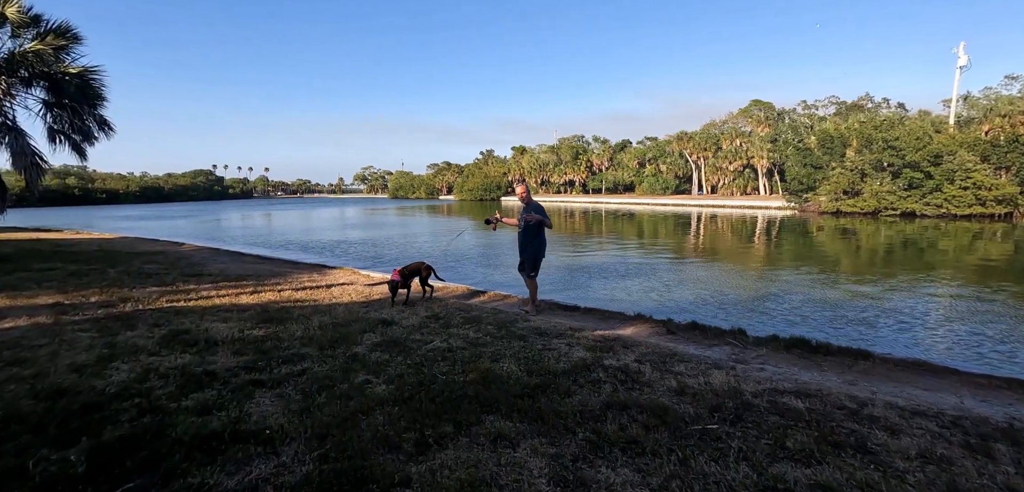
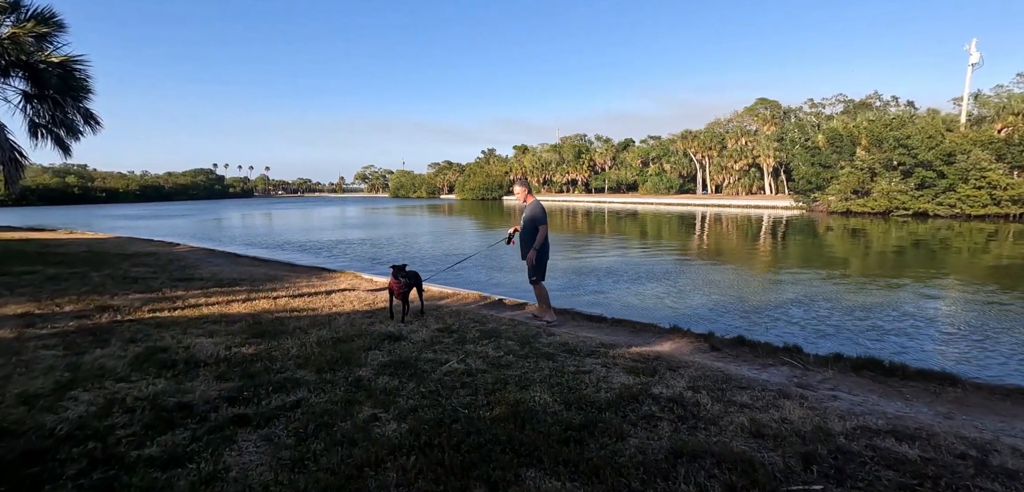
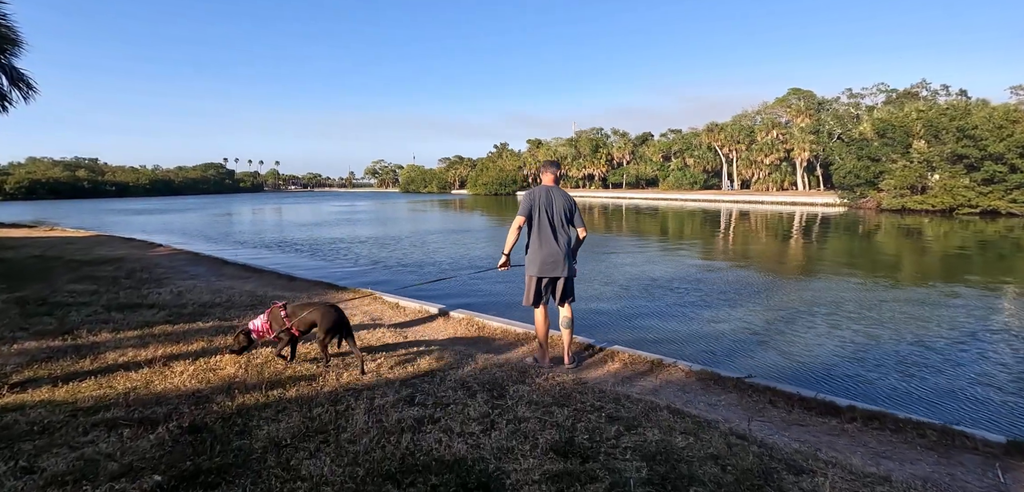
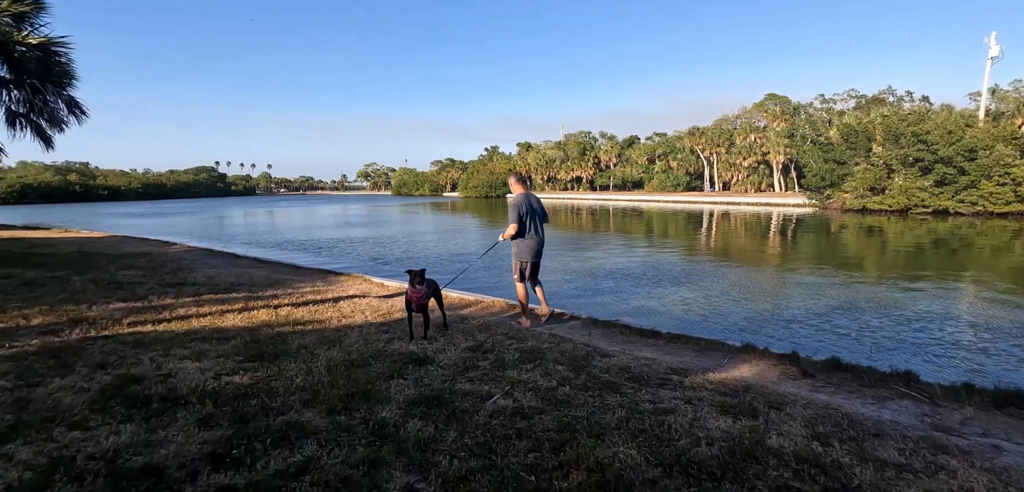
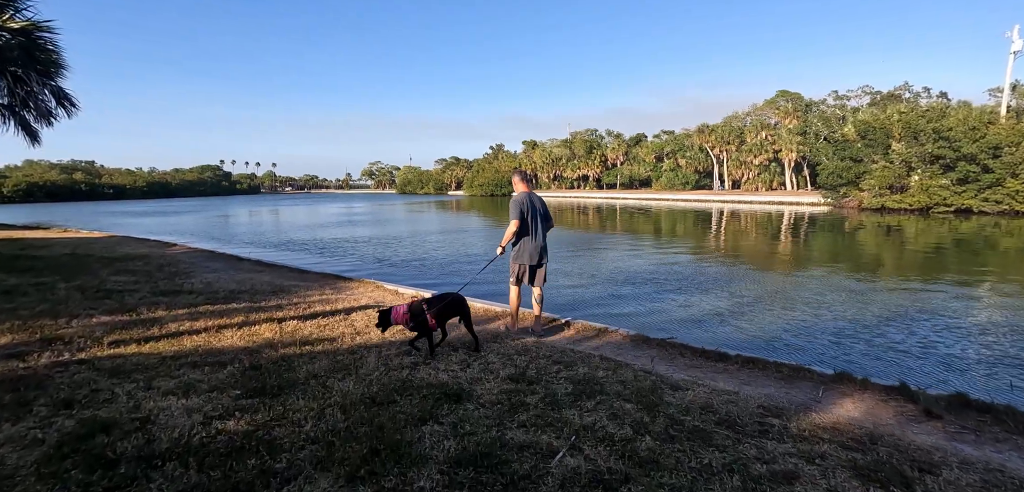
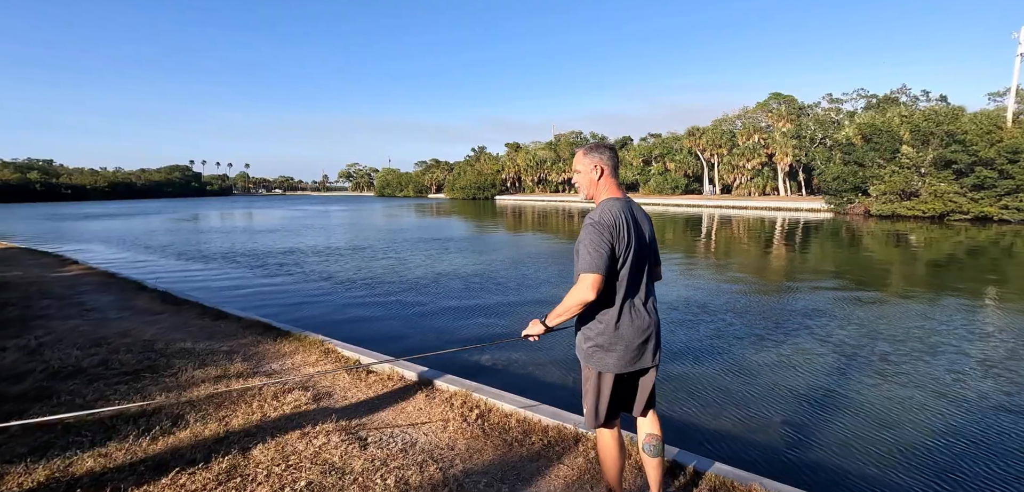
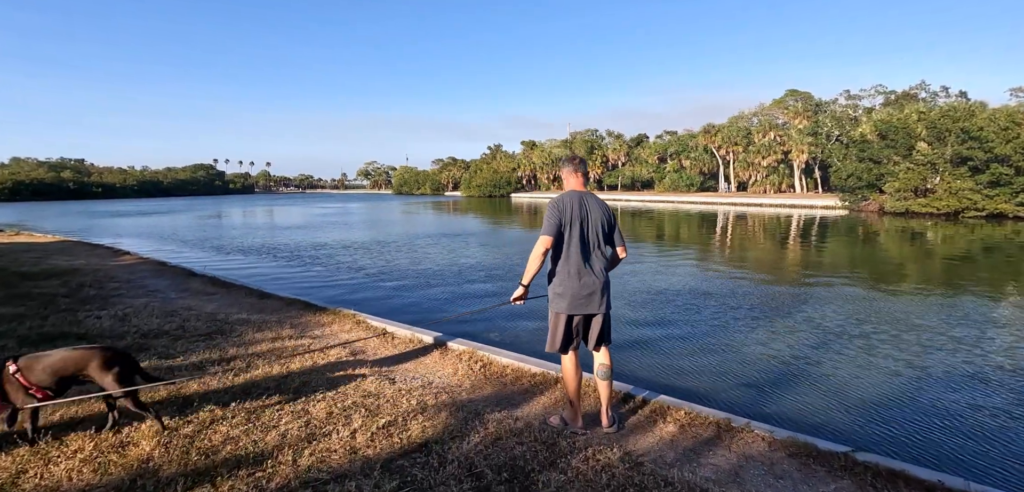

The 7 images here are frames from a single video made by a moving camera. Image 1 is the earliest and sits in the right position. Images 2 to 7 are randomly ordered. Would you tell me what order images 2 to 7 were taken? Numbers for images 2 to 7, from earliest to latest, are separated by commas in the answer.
2, 4, 5, 3, 7, 6
